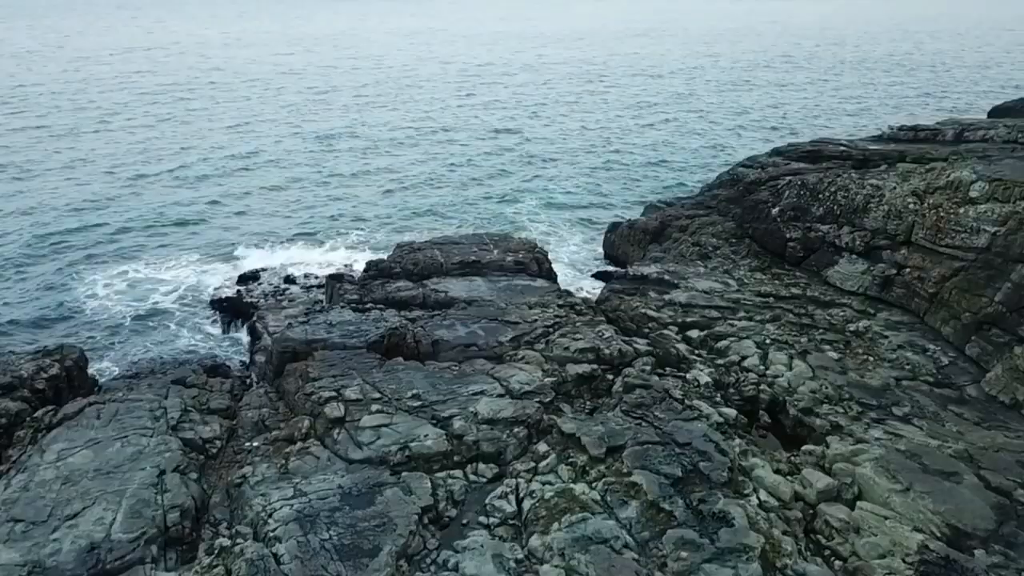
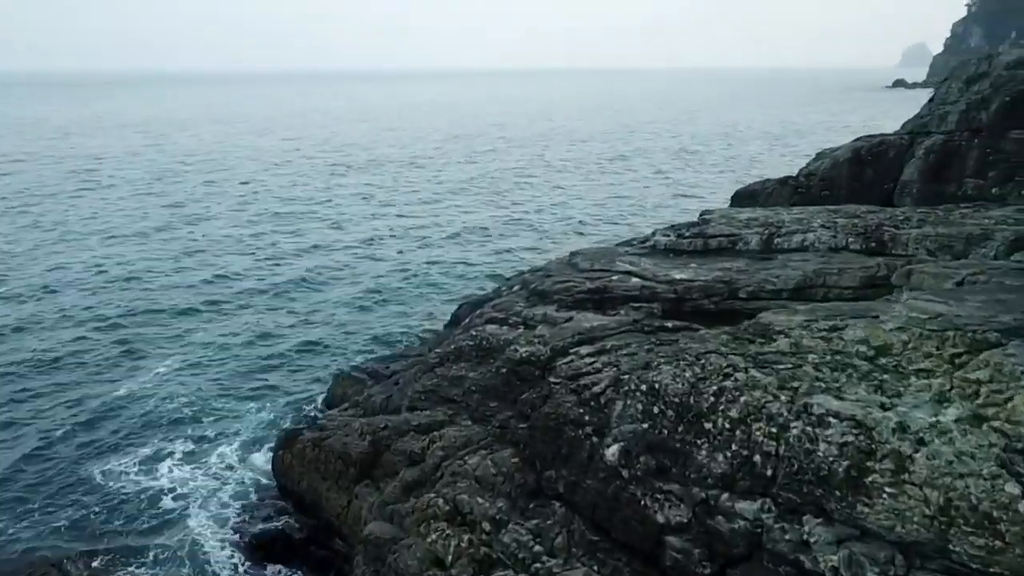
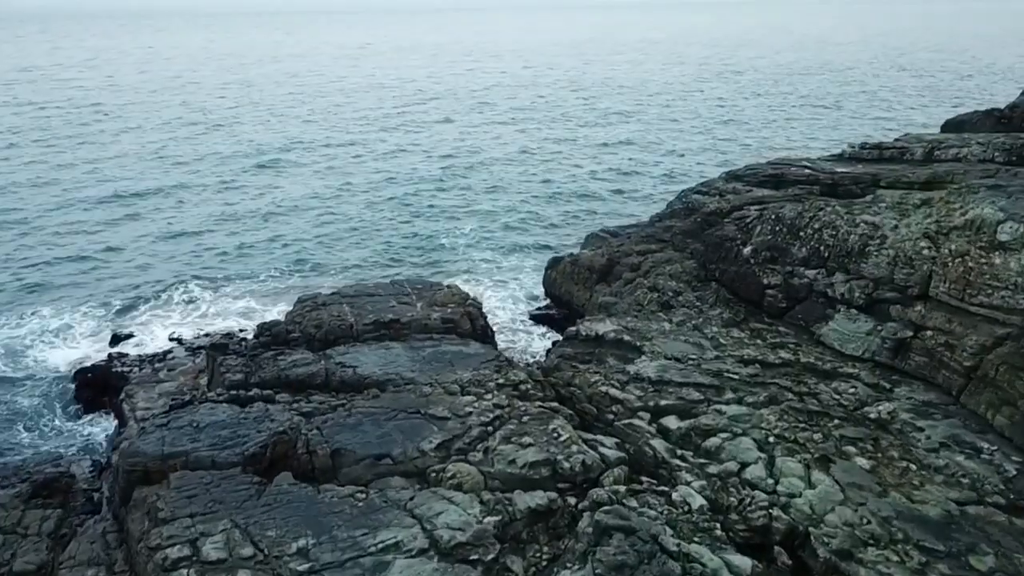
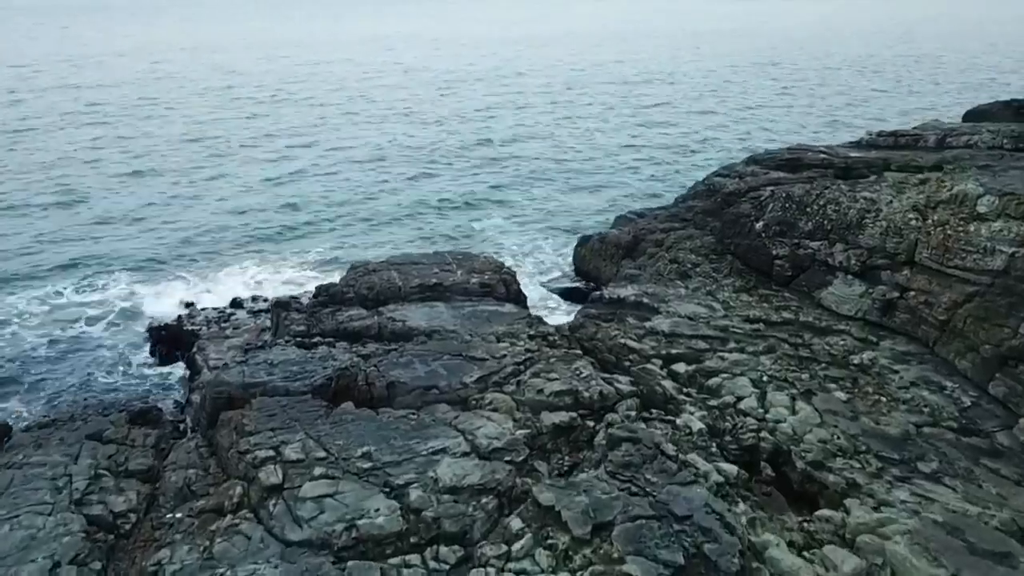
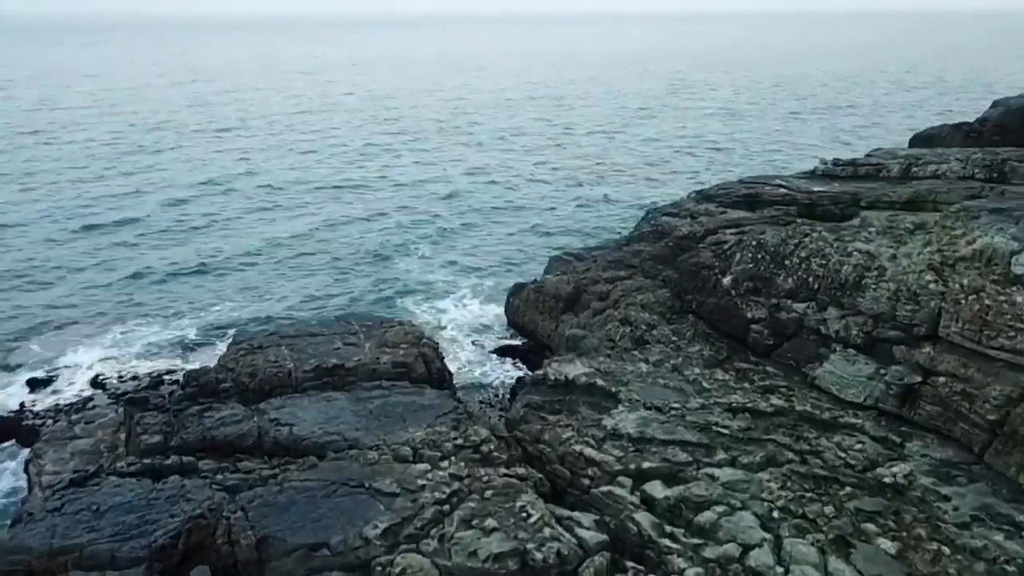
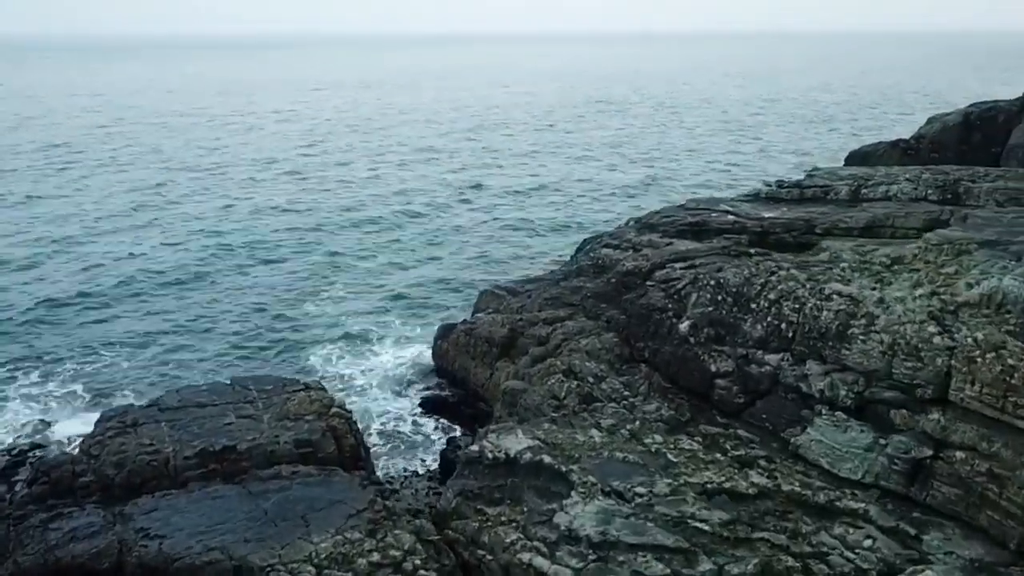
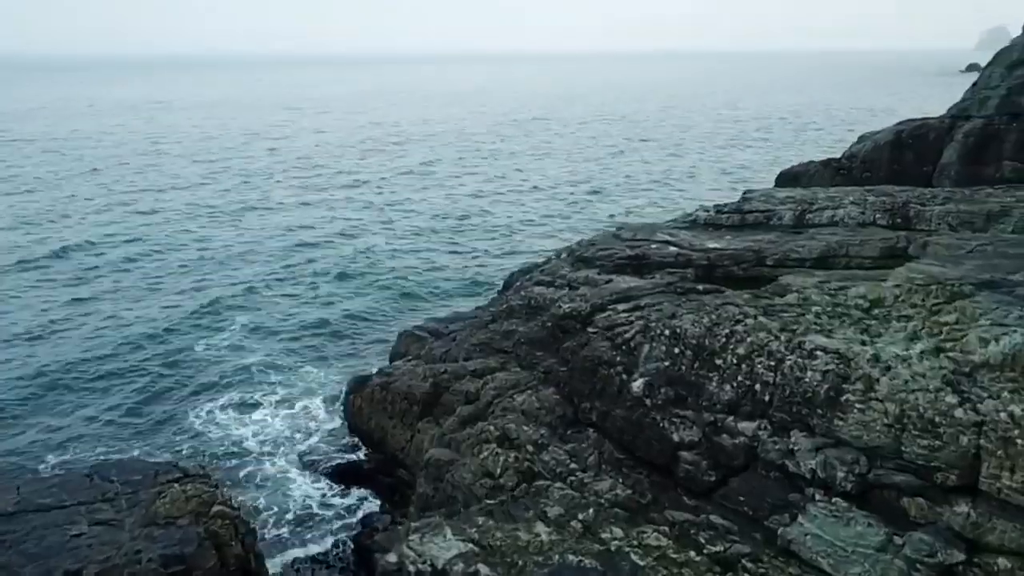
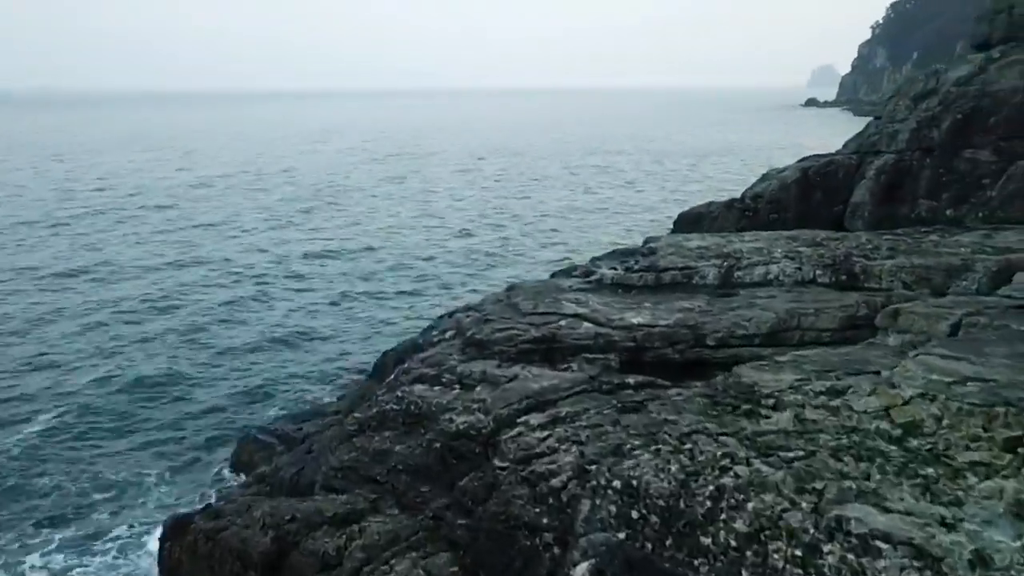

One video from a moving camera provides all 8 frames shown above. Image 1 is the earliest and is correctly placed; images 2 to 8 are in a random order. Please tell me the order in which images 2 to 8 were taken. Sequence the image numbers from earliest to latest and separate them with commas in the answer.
4, 3, 5, 6, 7, 2, 8
